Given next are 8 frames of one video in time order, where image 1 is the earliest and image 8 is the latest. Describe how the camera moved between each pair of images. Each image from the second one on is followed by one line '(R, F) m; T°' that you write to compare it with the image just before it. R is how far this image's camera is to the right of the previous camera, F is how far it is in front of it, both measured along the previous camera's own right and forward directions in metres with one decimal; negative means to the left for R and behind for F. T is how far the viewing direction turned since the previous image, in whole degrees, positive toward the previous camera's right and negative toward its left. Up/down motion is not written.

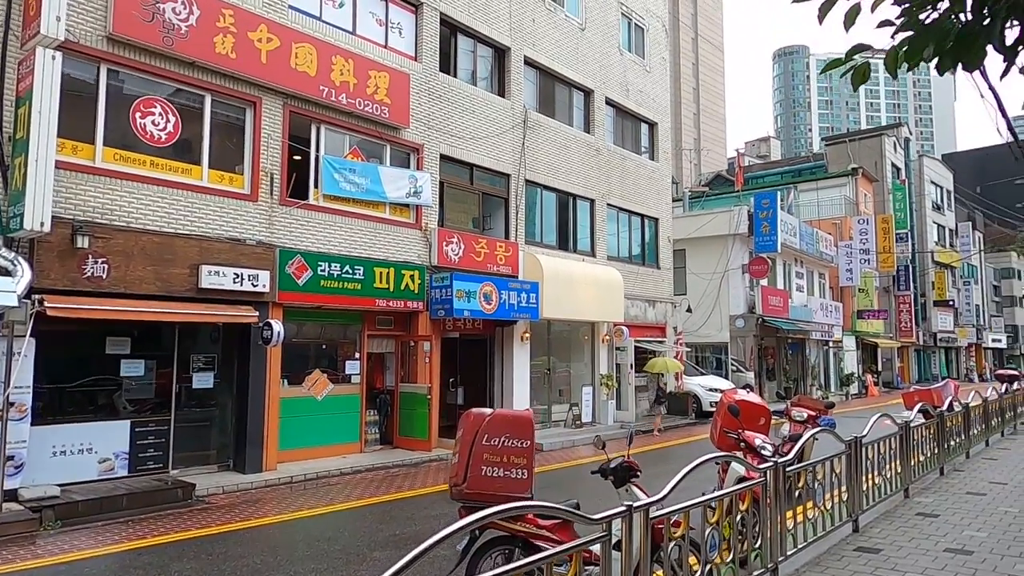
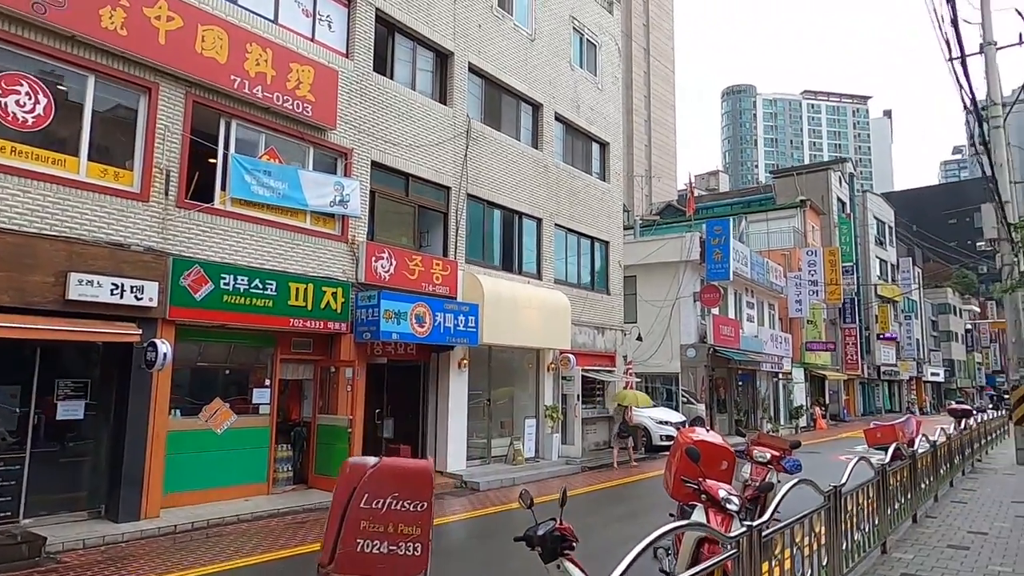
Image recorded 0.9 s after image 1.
(+0.3, +1.1) m; +4°
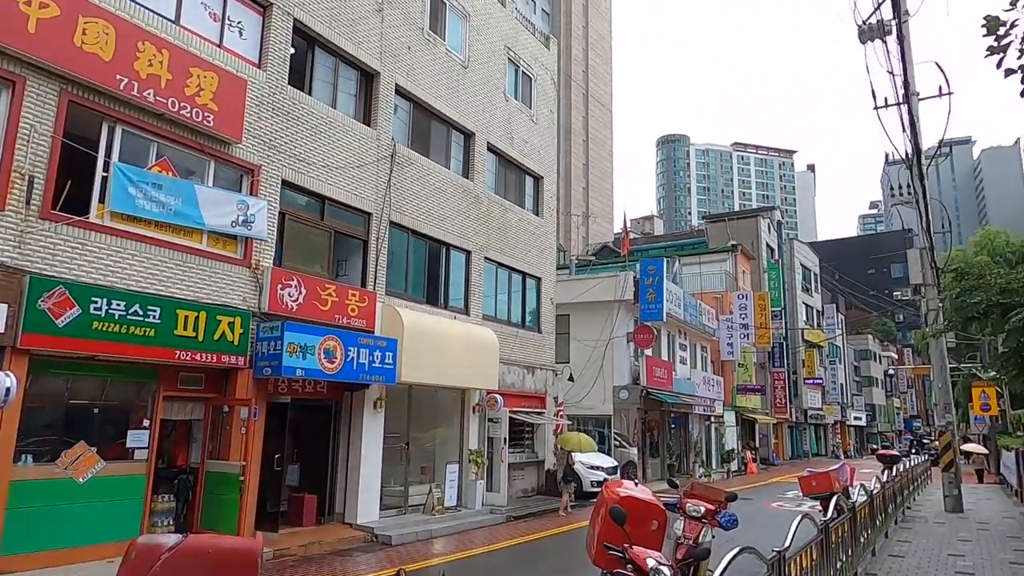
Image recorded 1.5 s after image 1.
(+0.3, +0.8) m; +5°
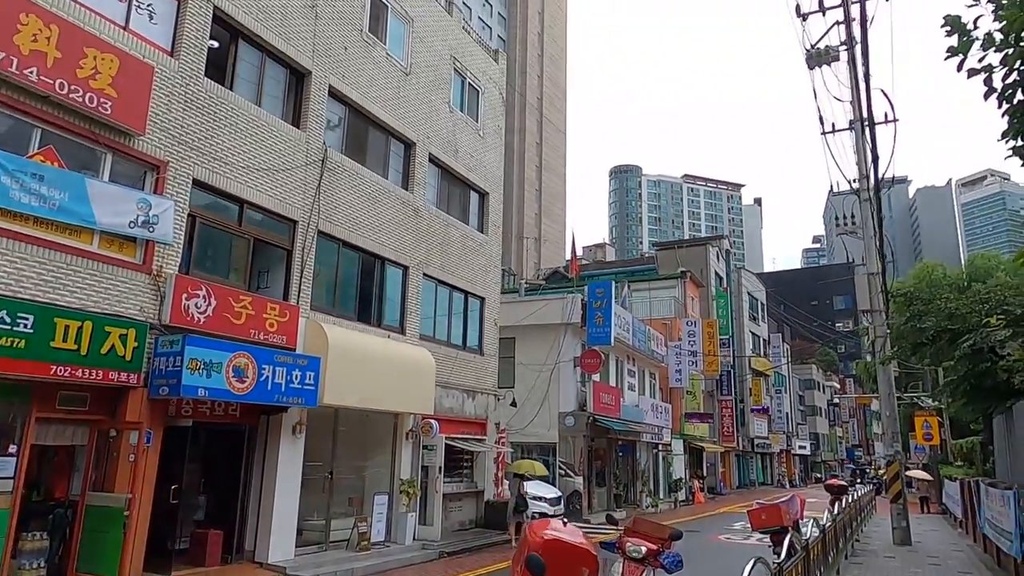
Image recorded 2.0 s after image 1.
(+0.3, +0.8) m; +4°
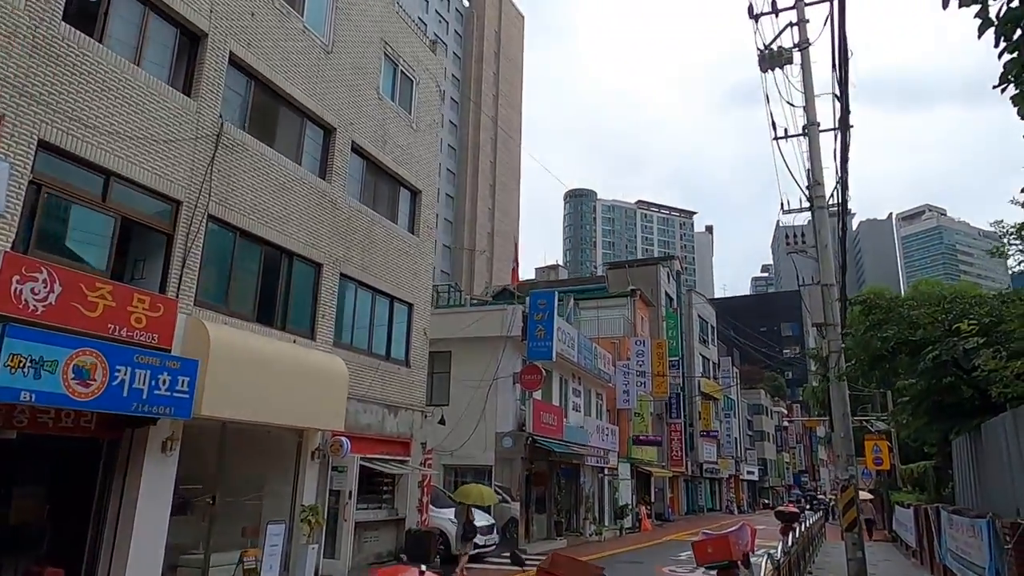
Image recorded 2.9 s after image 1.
(+0.5, +1.4) m; +4°
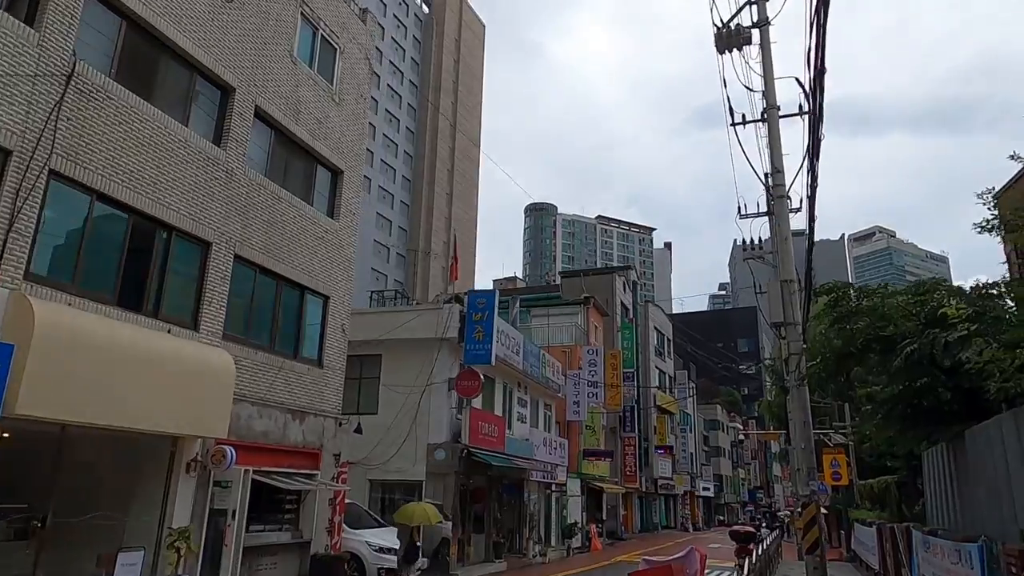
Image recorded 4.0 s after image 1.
(+0.6, +1.6) m; +3°
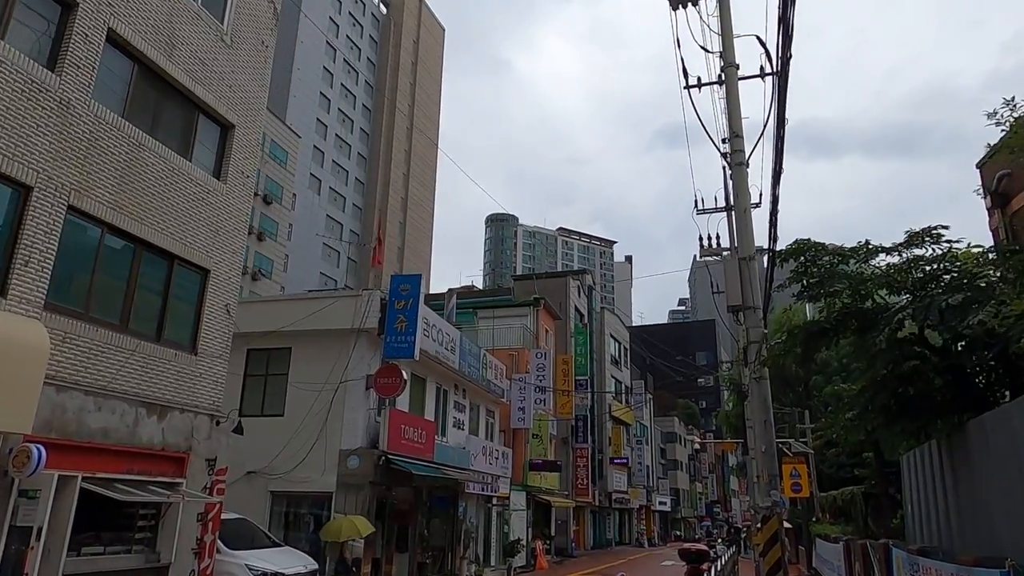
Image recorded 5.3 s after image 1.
(+0.8, +2.0) m; +3°
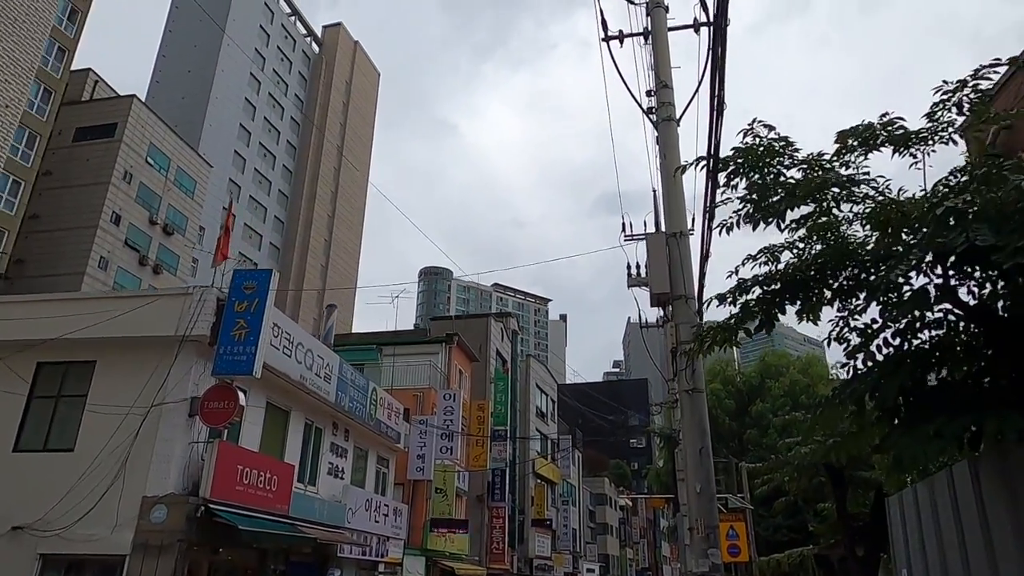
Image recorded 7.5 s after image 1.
(+1.1, +3.1) m; +5°
